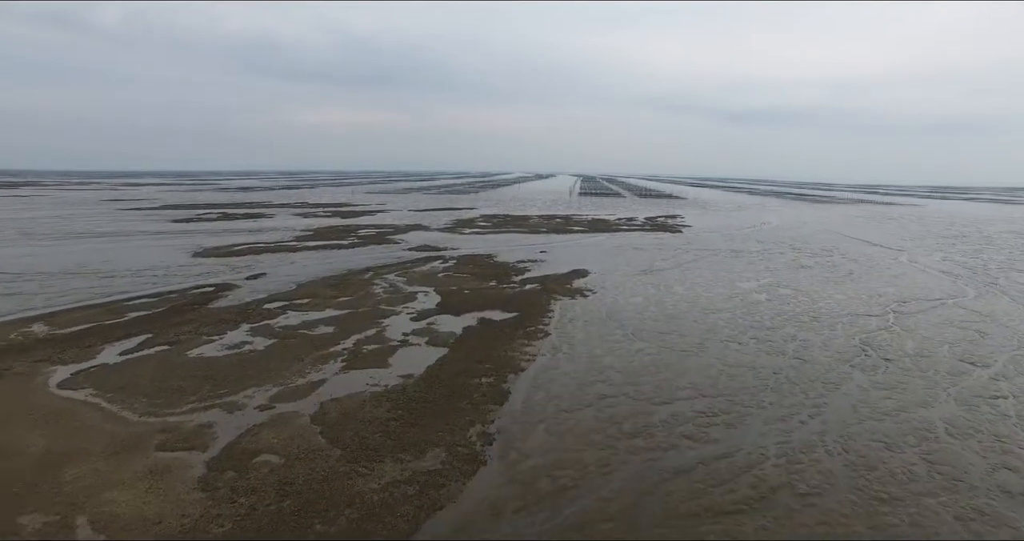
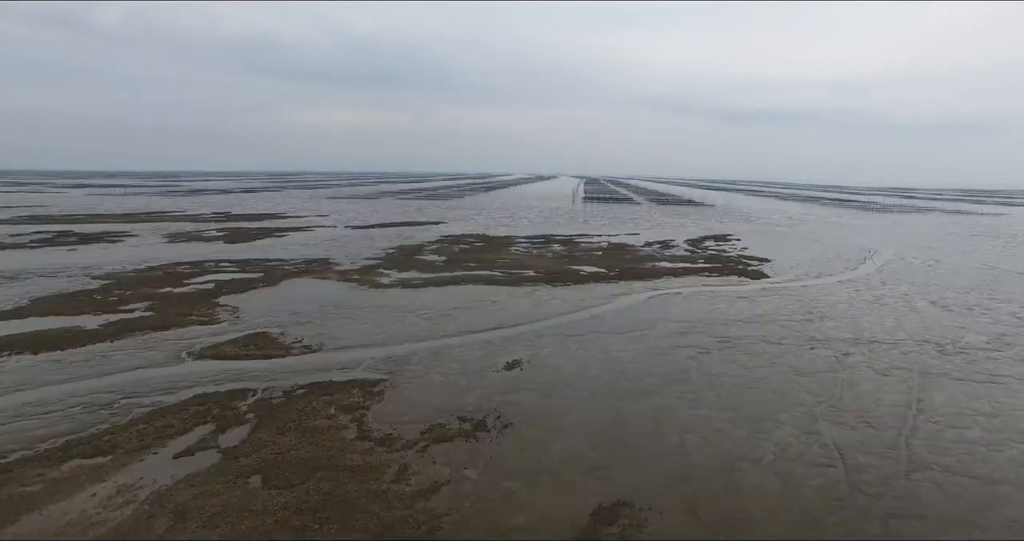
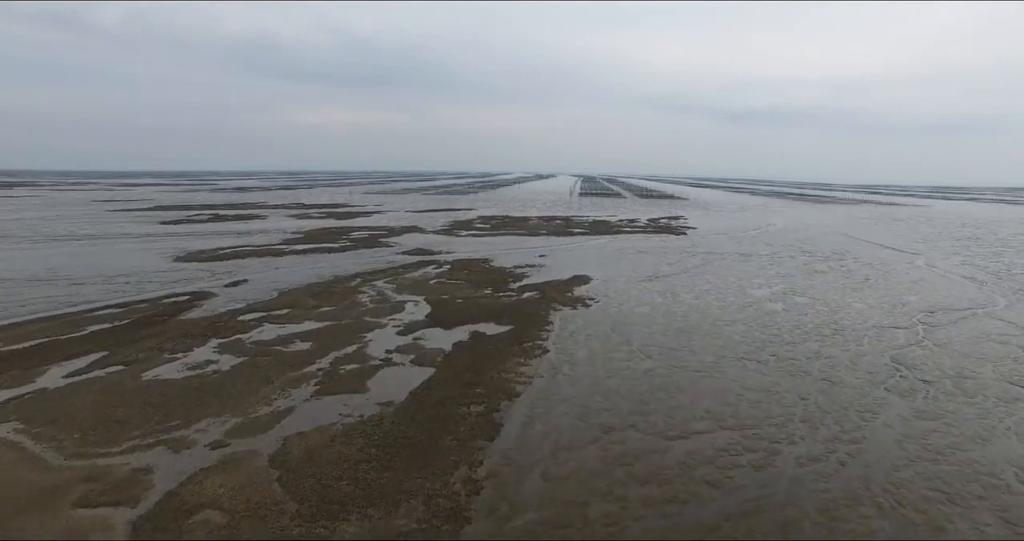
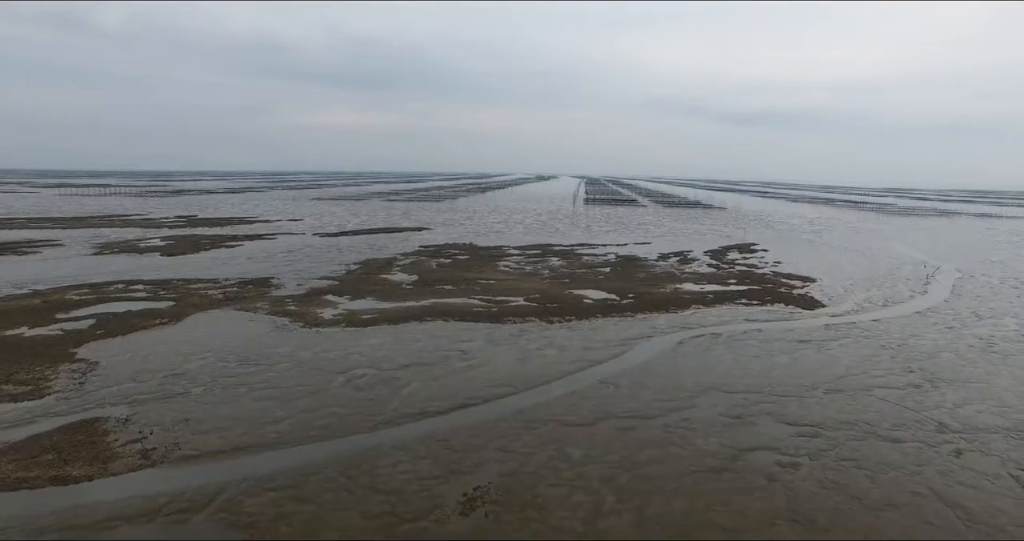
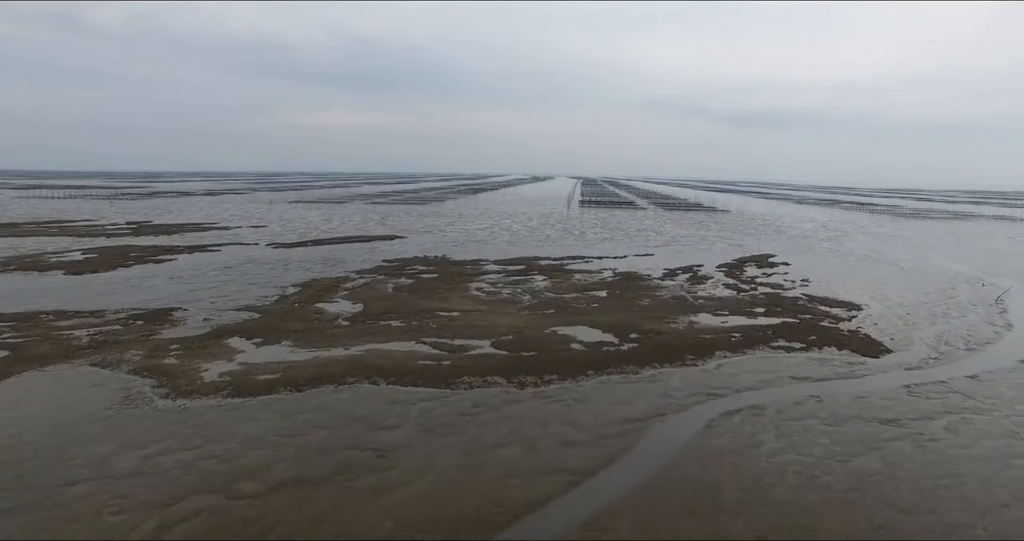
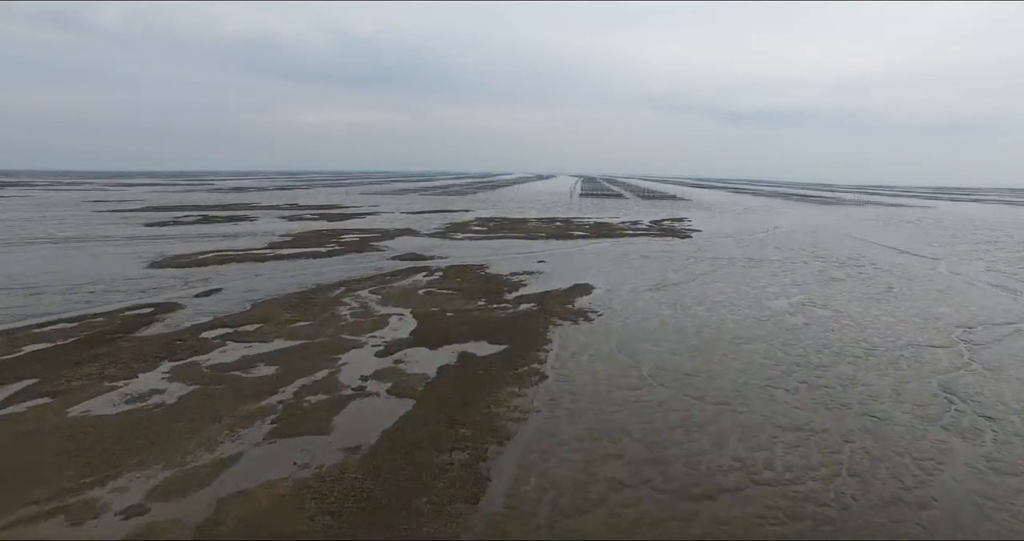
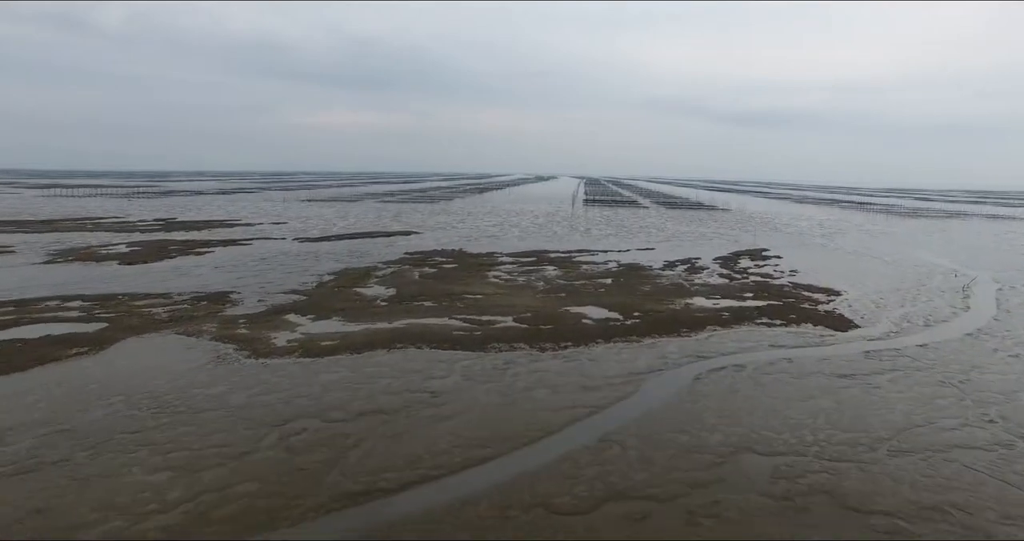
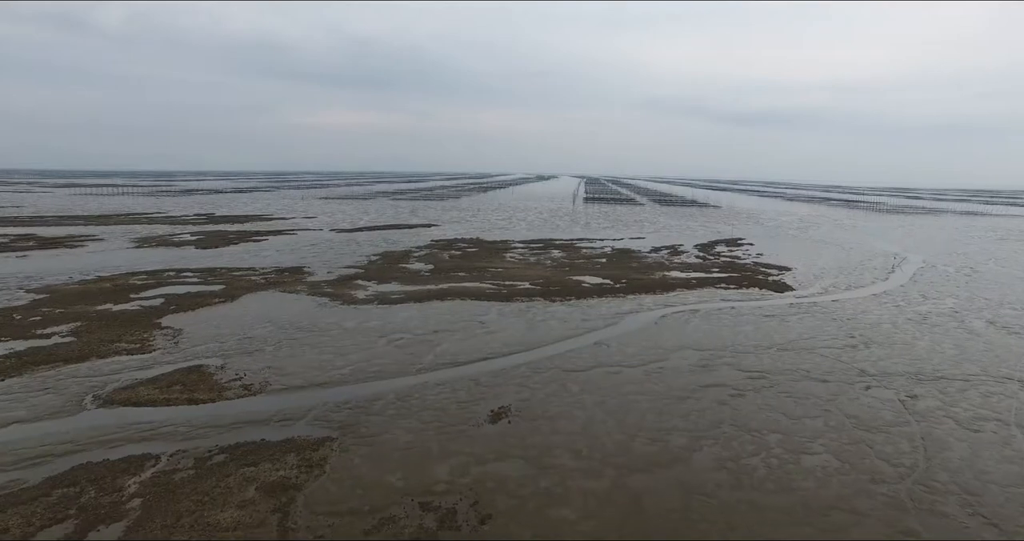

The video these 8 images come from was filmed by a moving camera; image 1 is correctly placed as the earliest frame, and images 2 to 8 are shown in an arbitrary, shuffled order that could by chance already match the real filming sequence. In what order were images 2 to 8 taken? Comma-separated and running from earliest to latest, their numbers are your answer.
3, 6, 2, 8, 4, 7, 5
